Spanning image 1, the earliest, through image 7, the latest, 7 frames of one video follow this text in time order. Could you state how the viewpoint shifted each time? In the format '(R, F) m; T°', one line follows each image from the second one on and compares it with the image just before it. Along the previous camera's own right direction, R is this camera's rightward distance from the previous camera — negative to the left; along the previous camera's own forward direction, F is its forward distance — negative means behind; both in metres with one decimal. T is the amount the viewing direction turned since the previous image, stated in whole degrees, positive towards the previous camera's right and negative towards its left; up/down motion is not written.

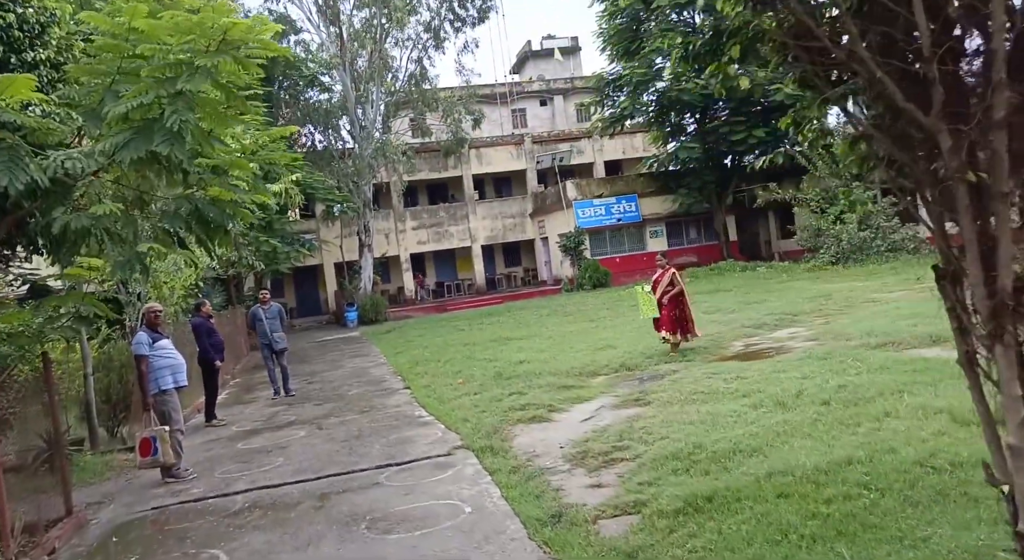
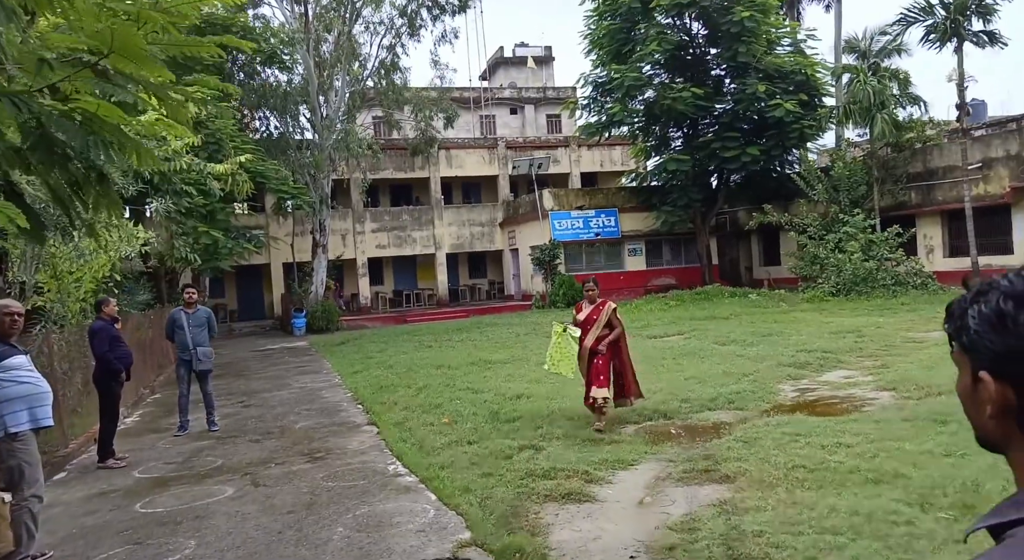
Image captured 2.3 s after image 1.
(-0.5, +2.0) m; +4°
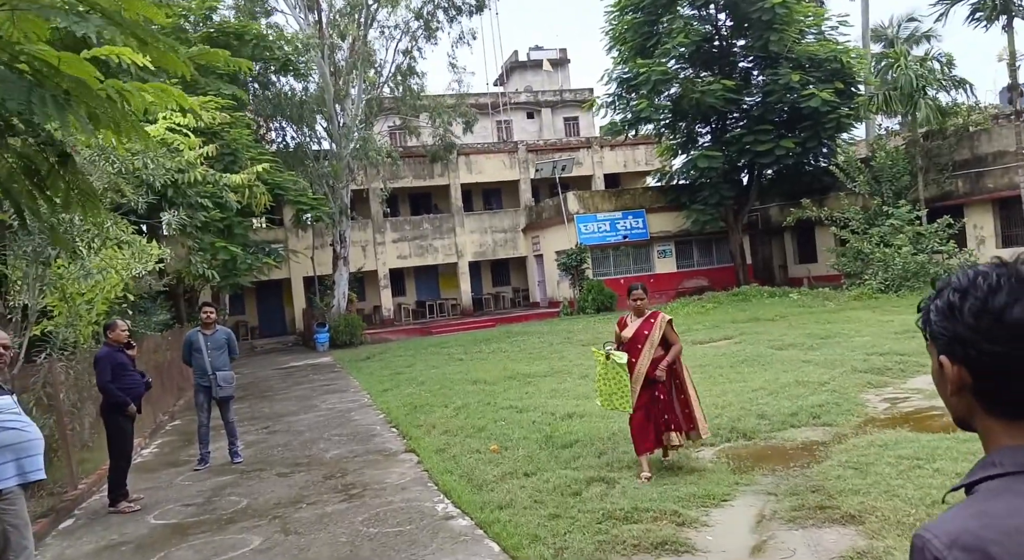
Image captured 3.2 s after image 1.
(-0.3, +0.7) m; -1°
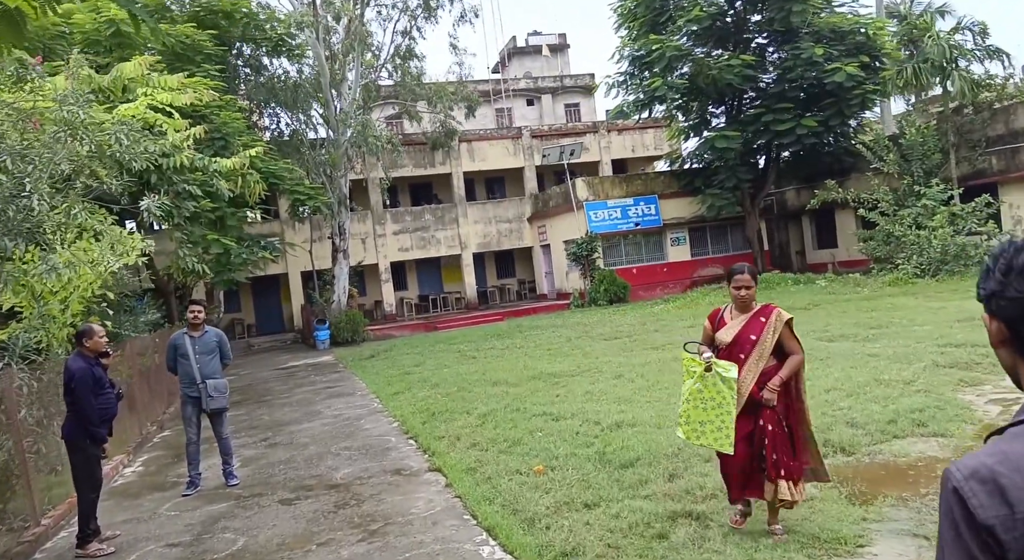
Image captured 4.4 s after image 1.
(-0.3, +1.0) m; 0°
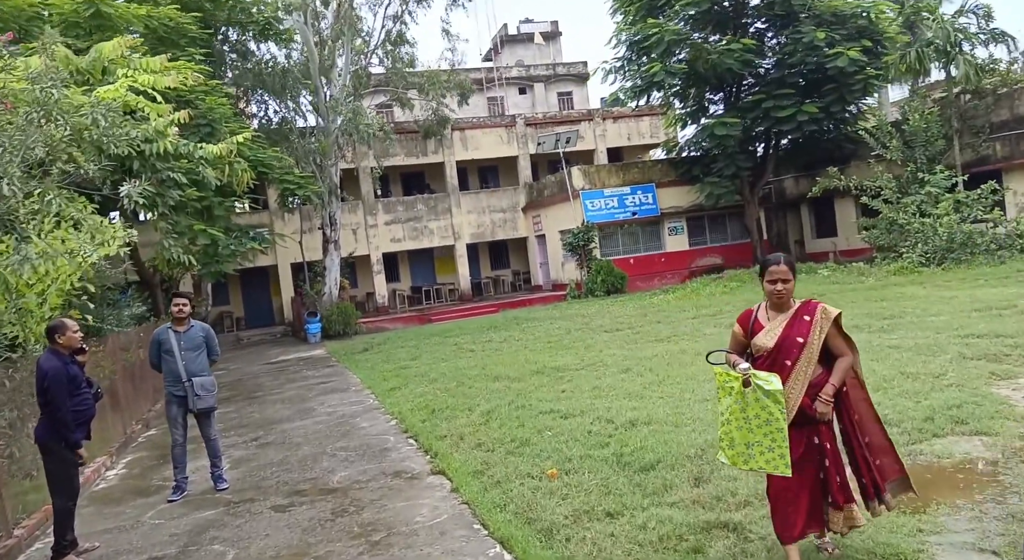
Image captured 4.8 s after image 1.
(-0.1, +0.4) m; +1°
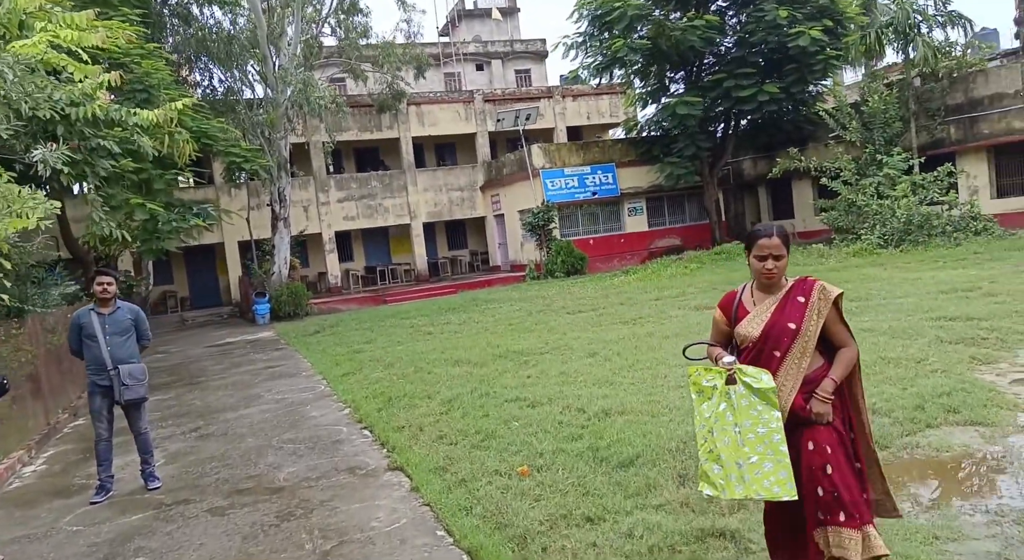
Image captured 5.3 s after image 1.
(-0.1, +0.5) m; +3°
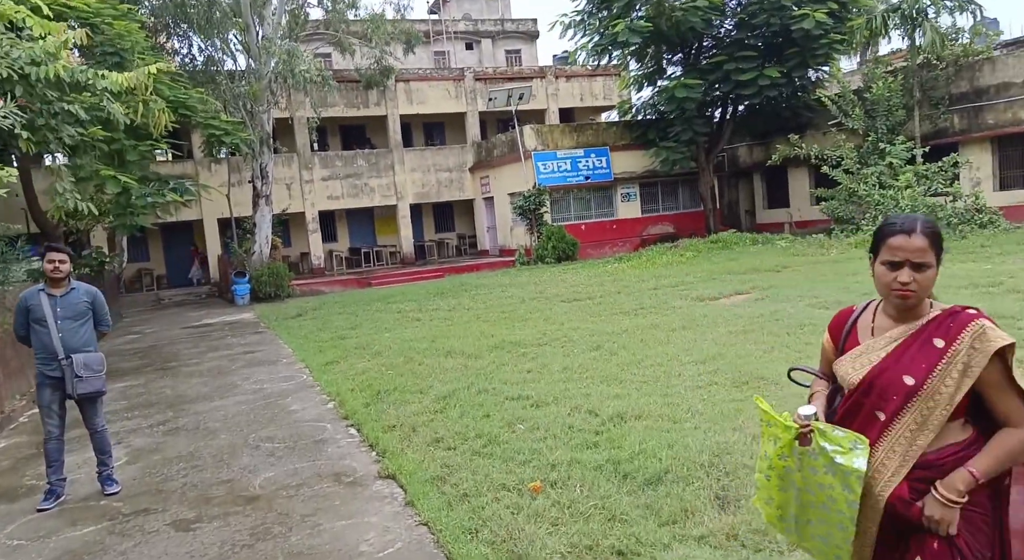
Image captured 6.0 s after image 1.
(-0.2, +0.6) m; +1°
